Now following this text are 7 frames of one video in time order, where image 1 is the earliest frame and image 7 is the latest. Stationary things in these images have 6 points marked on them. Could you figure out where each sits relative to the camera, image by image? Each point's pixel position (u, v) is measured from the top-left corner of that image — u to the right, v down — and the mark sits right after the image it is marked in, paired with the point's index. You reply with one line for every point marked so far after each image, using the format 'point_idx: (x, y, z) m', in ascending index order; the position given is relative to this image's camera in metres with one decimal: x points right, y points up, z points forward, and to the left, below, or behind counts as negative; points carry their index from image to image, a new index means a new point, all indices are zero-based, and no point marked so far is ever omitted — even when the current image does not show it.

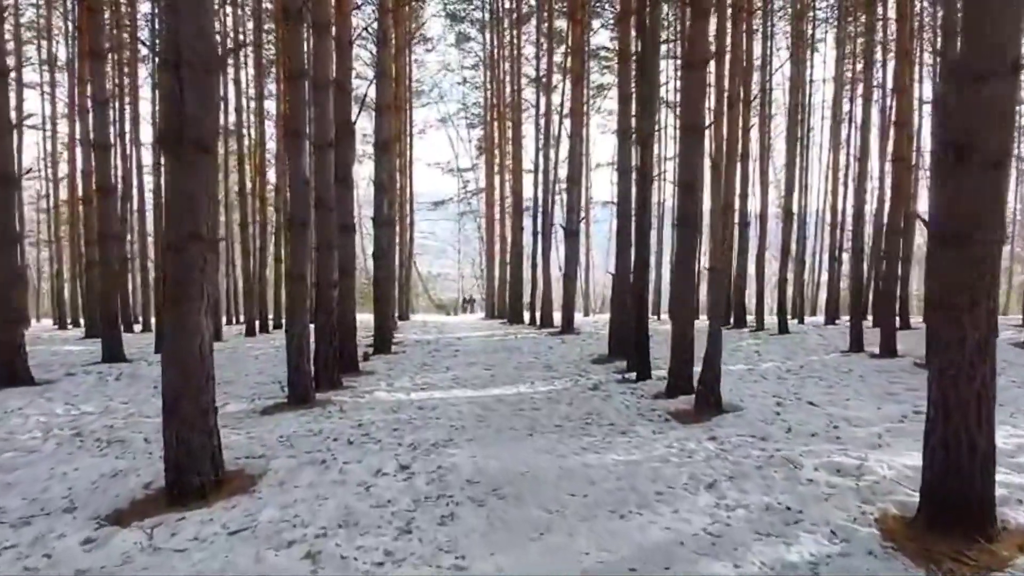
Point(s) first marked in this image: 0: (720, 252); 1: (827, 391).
0: (+1.9, +0.3, +6.8) m
1: (+3.6, -1.2, +8.6) m
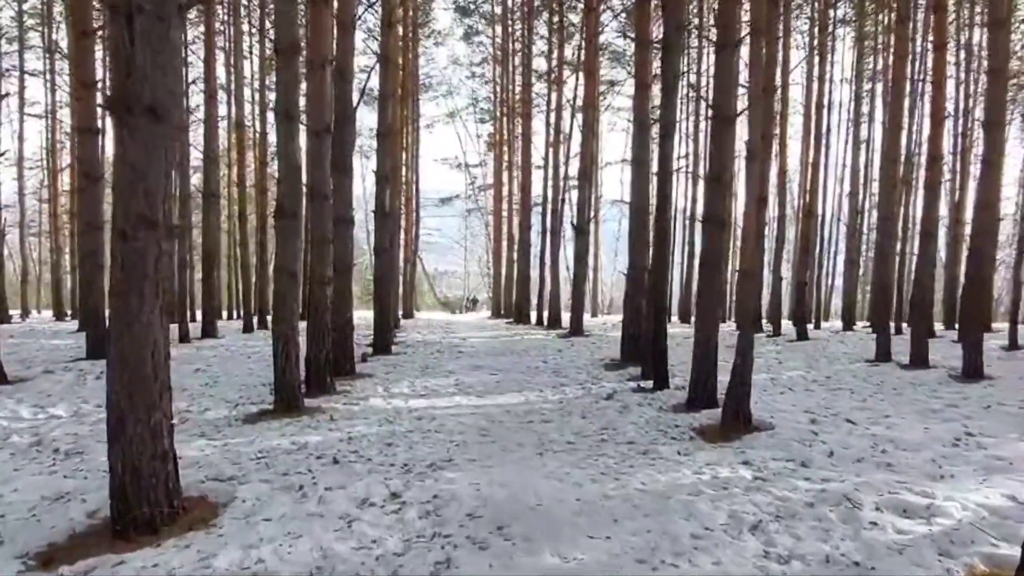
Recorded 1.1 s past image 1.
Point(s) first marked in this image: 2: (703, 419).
0: (+2.0, +0.3, +6.1) m
1: (+3.7, -1.2, +7.9) m
2: (+1.7, -1.2, +6.6) m
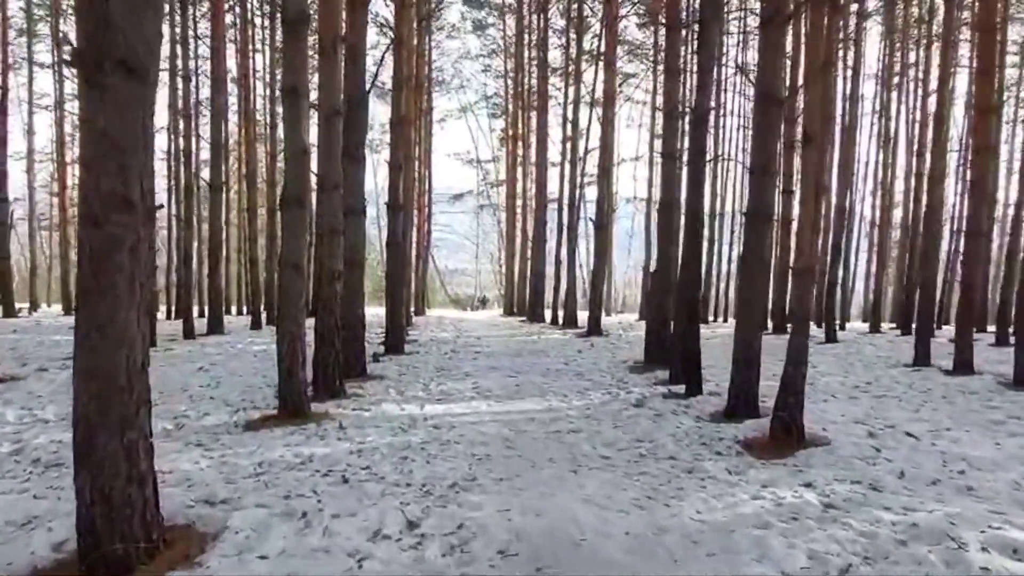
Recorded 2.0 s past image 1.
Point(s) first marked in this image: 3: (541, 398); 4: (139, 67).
0: (+2.2, +0.3, +5.5) m
1: (+3.9, -1.2, +7.2) m
2: (+1.9, -1.2, +6.0) m
3: (+0.3, -1.1, +7.8) m
4: (-1.4, +0.9, +2.9) m
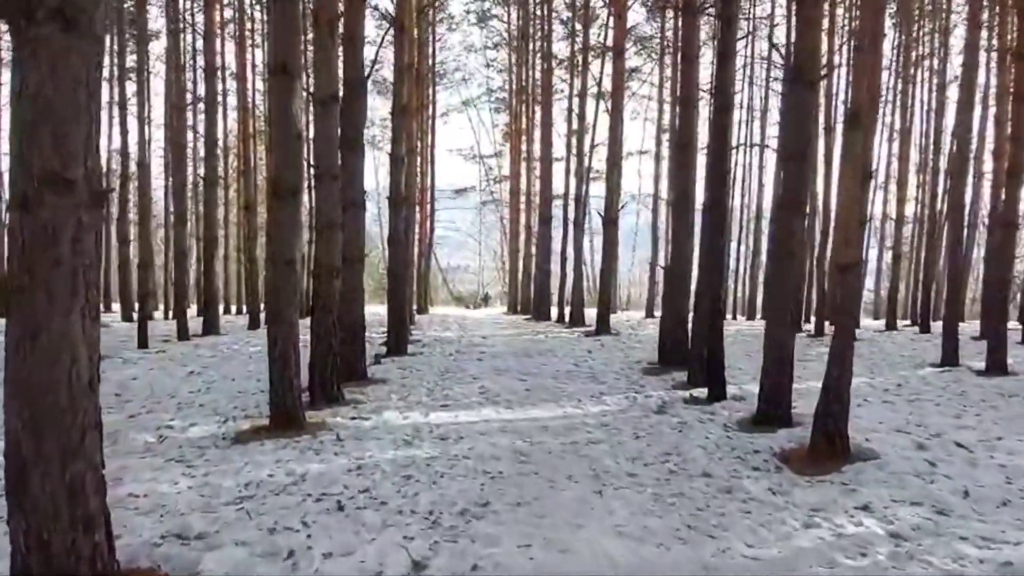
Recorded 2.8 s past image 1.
0: (+2.3, +0.3, +5.0) m
1: (+4.0, -1.2, +6.7) m
2: (+2.0, -1.1, +5.5) m
3: (+0.4, -1.1, +7.3) m
4: (-1.4, +0.9, +2.3) m
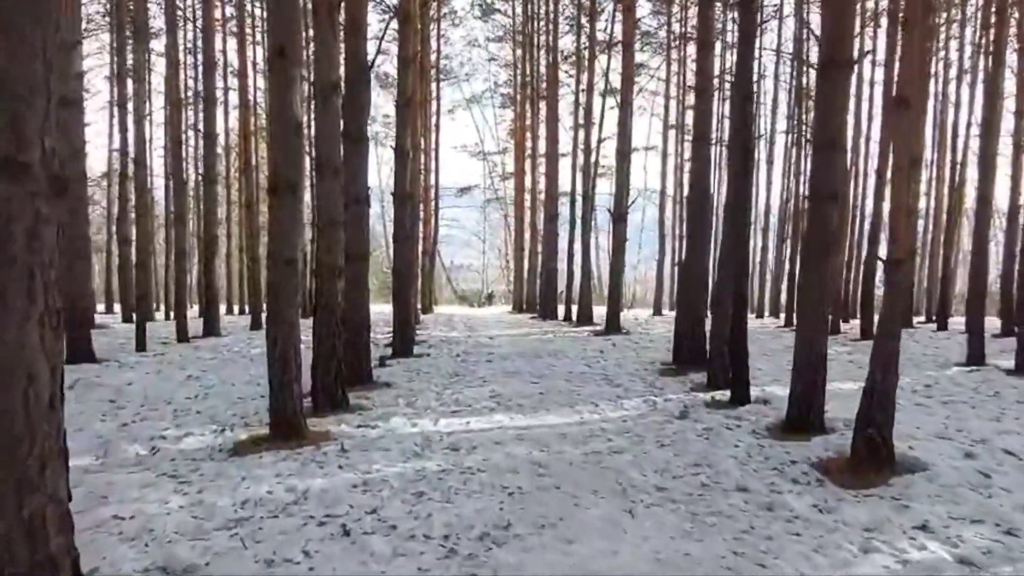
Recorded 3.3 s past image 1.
0: (+2.4, +0.3, +4.6) m
1: (+4.2, -1.2, +6.3) m
2: (+2.1, -1.1, +5.1) m
3: (+0.5, -1.1, +6.9) m
4: (-1.3, +0.8, +2.0) m
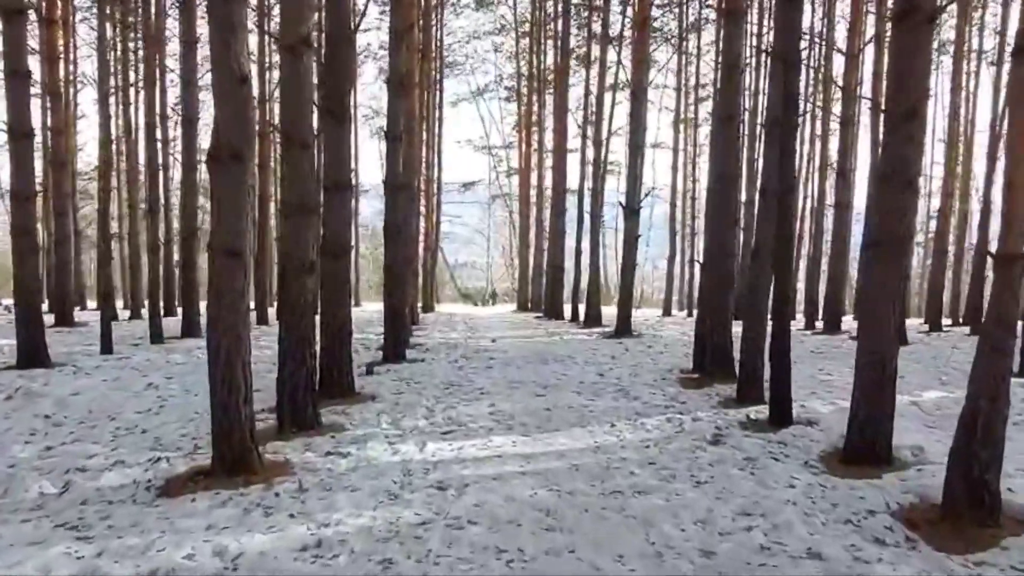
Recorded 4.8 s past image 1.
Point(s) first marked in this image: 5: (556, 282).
0: (+2.4, +0.3, +3.6) m
1: (+4.2, -1.2, +5.3) m
2: (+2.1, -1.1, +4.1) m
3: (+0.5, -1.1, +5.9) m
4: (-1.3, +0.8, +1.0) m
5: (+1.1, +0.1, +18.6) m
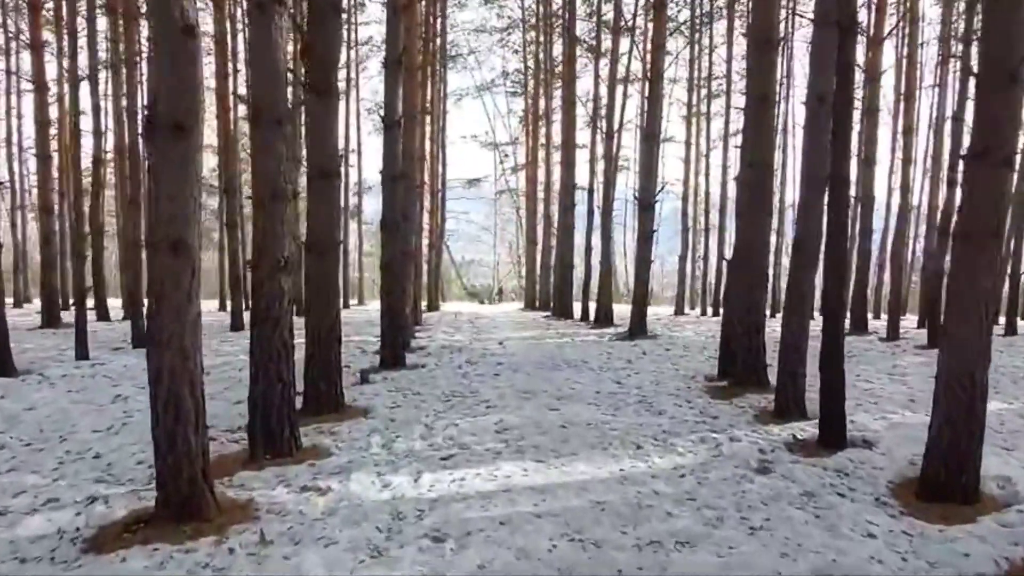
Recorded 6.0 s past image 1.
0: (+2.5, +0.3, +2.7) m
1: (+4.2, -1.2, +4.4) m
2: (+2.2, -1.1, +3.3) m
3: (+0.6, -1.1, +5.1) m
4: (-1.2, +0.8, +0.2) m
5: (+1.3, +0.2, +17.8) m
